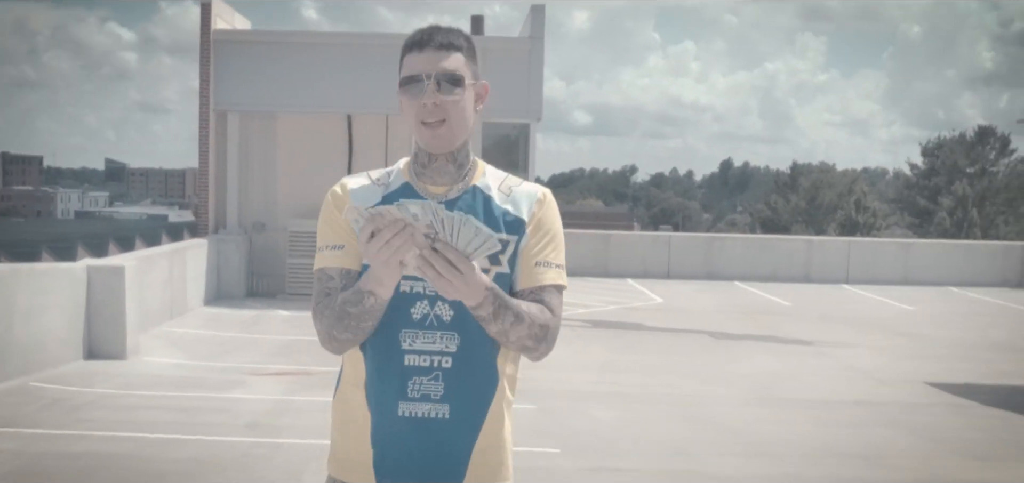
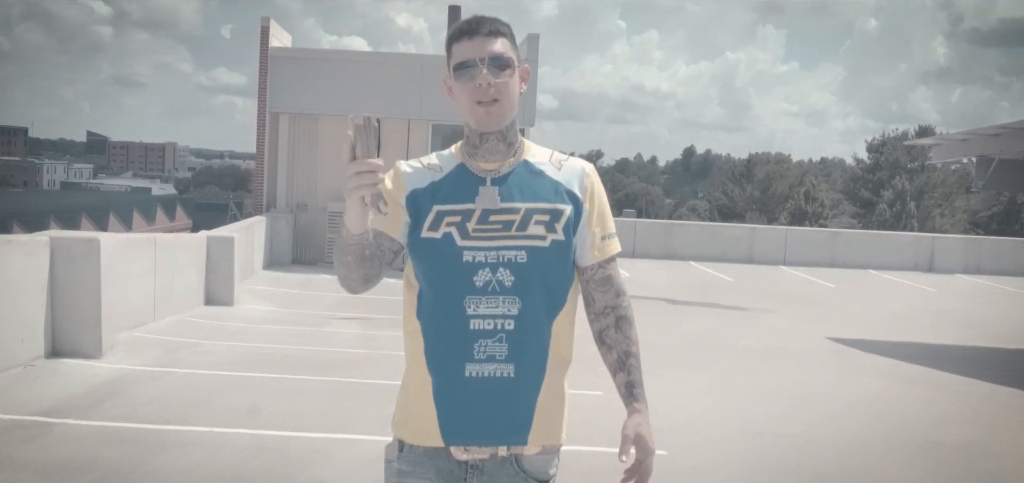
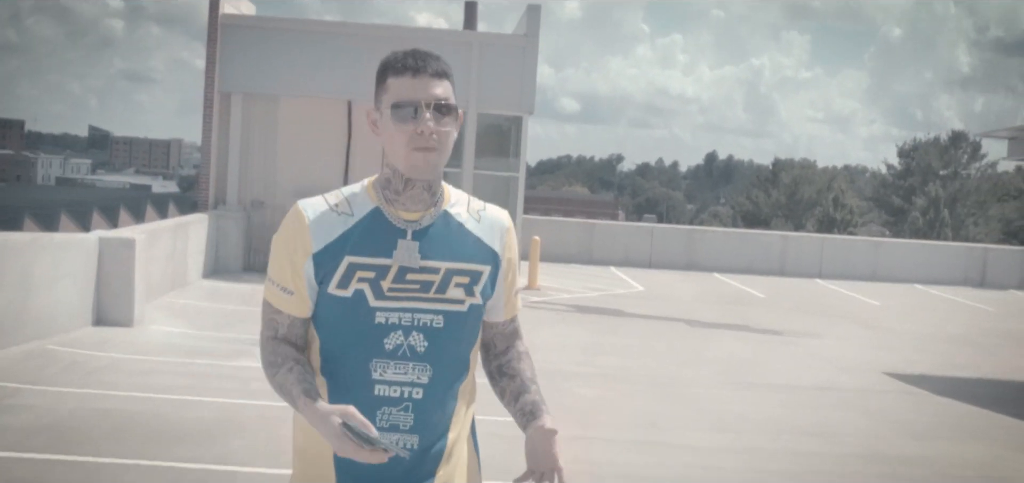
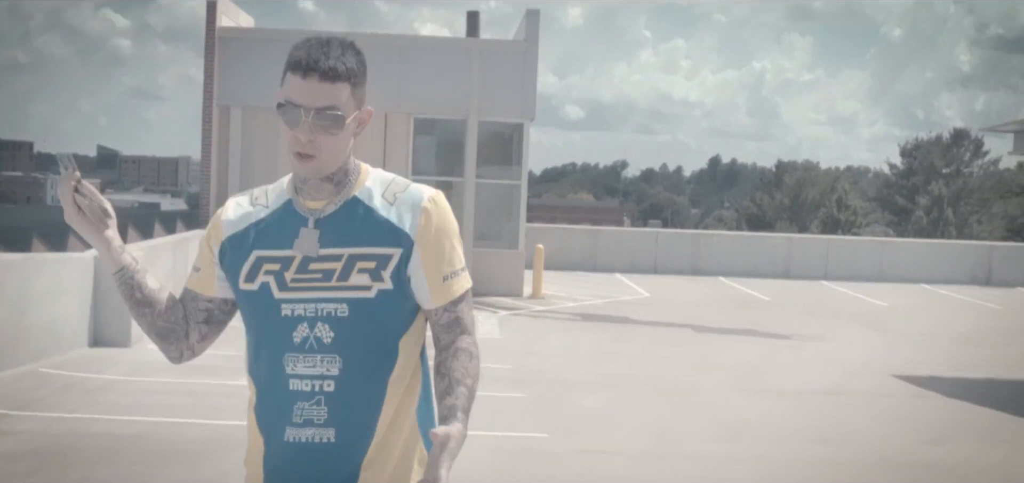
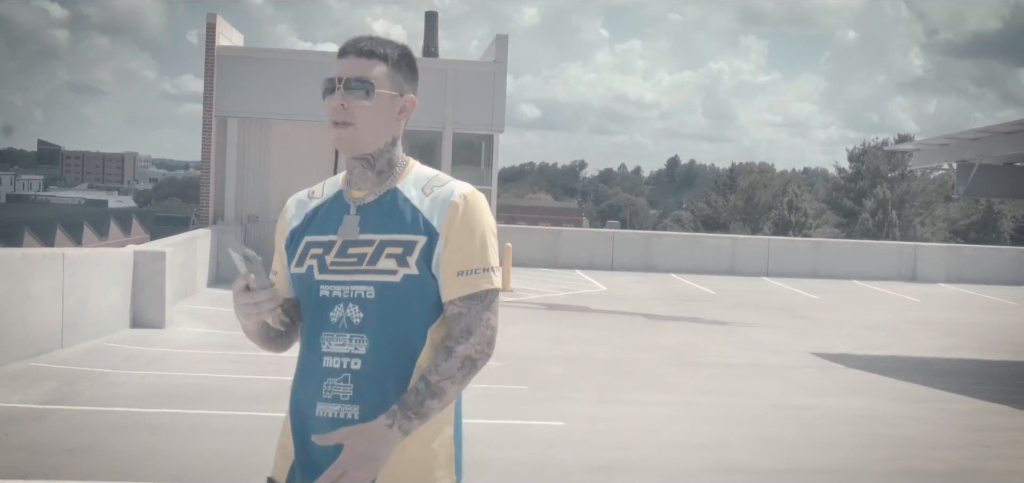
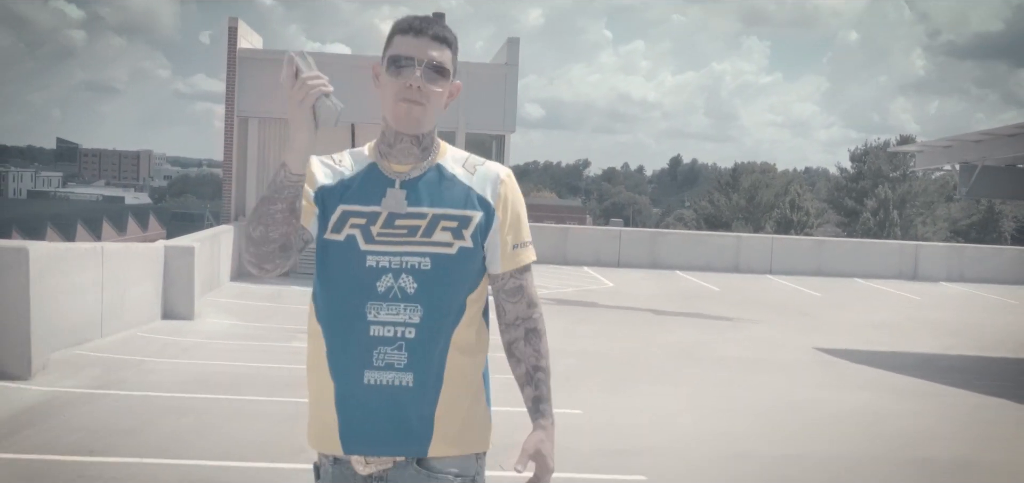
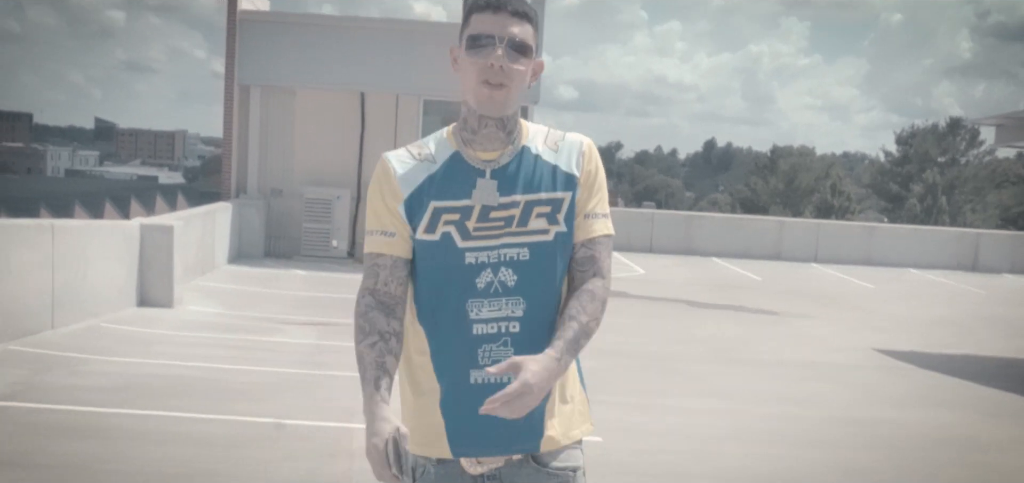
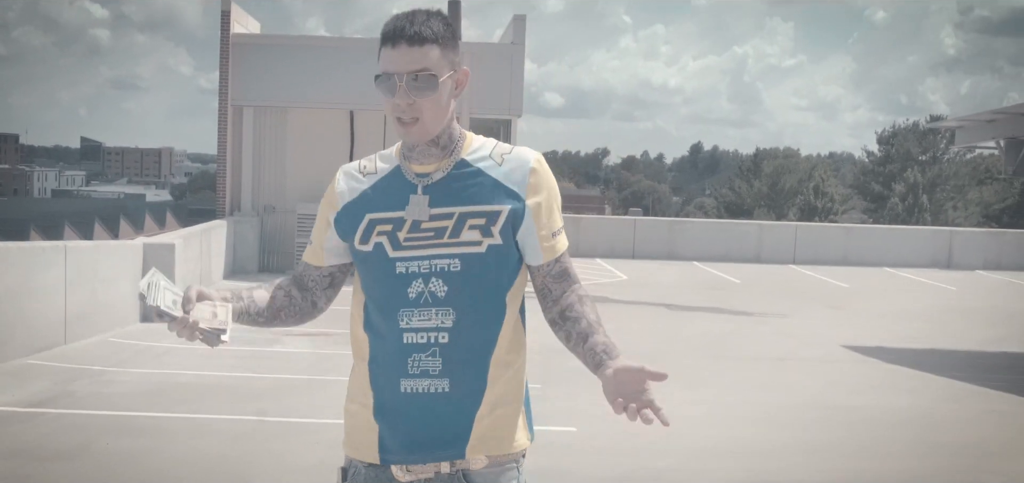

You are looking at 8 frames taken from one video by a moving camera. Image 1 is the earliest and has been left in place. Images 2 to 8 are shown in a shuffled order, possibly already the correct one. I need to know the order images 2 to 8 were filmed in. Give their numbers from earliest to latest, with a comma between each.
4, 3, 7, 8, 5, 6, 2
